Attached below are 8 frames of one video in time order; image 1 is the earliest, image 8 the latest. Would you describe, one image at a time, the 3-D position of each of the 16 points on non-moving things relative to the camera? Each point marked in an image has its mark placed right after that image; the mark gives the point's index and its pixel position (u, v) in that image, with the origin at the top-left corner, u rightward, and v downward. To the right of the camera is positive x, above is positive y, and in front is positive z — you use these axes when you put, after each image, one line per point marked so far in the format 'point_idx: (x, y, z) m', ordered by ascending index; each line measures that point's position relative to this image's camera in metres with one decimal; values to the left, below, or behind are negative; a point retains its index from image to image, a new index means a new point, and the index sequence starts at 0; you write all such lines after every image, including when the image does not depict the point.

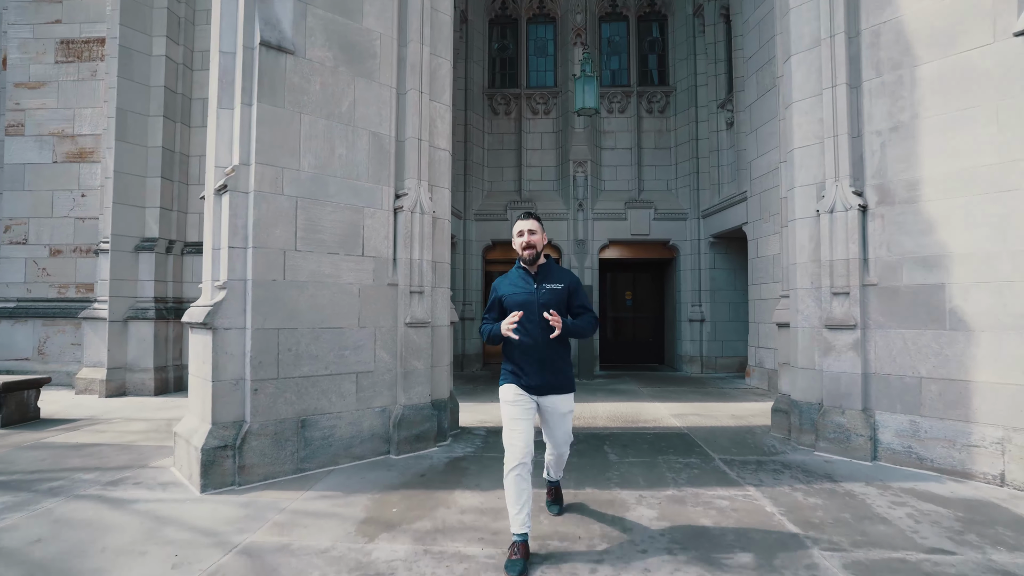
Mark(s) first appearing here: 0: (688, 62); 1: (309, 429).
0: (+3.6, +4.7, +11.4) m
1: (-1.6, -1.1, +4.5) m
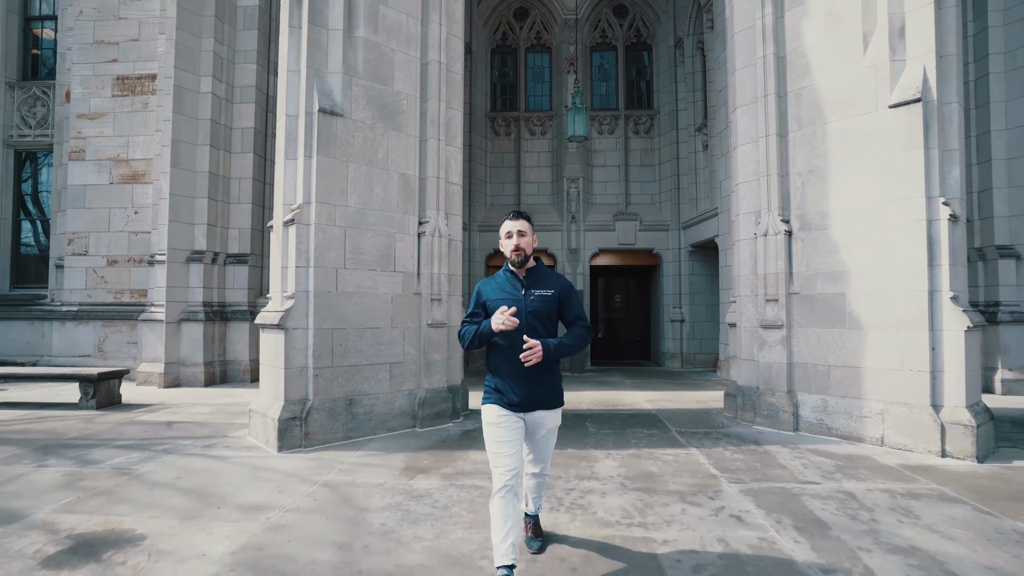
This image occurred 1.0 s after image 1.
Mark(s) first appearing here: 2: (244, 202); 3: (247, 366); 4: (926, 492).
0: (+3.6, +4.6, +12.7) m
1: (-1.6, -1.2, +5.8) m
2: (-4.9, +1.6, +10.3) m
3: (-4.7, -1.4, +9.9) m
4: (+3.0, -1.5, +4.0) m
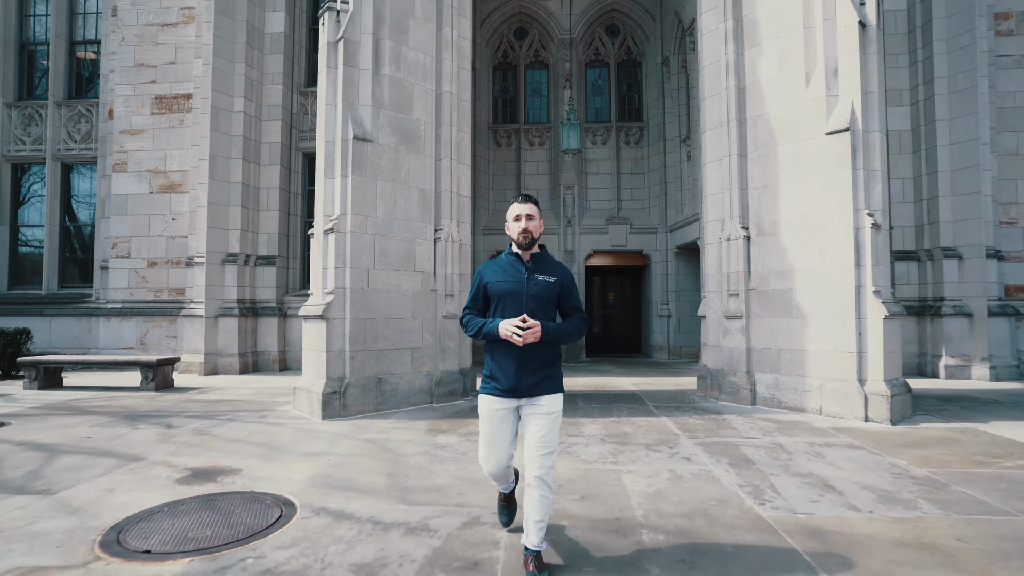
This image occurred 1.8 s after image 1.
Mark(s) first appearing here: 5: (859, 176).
0: (+3.7, +4.6, +13.9) m
1: (-1.6, -1.2, +7.0) m
2: (-4.9, +1.6, +11.4) m
3: (-4.7, -1.4, +11.1) m
4: (+3.1, -1.4, +5.1) m
5: (+3.9, +1.2, +6.3) m
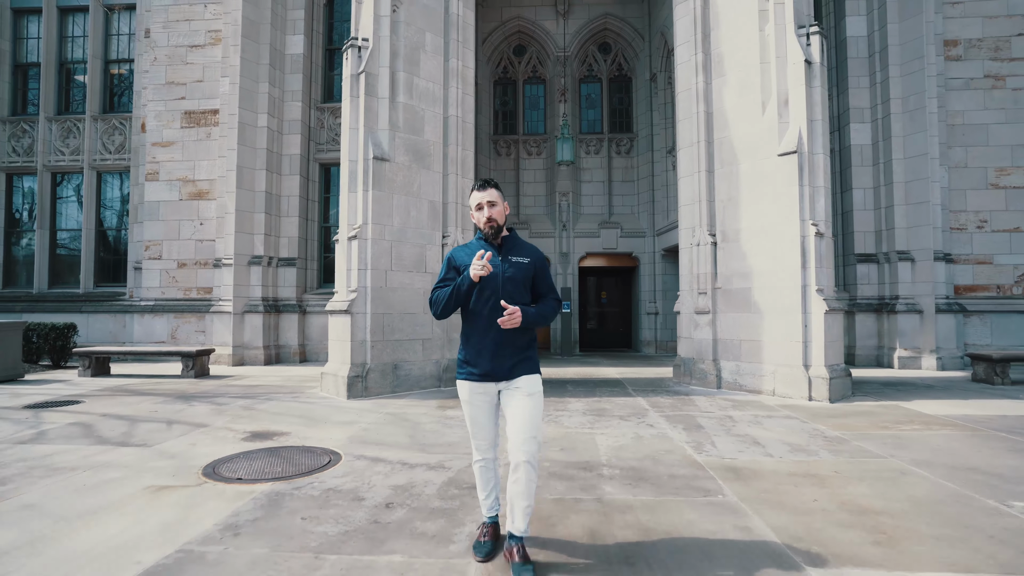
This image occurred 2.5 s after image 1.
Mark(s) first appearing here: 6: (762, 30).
0: (+3.6, +4.7, +15.0) m
1: (-1.6, -1.2, +8.1) m
2: (-4.9, +1.6, +12.5) m
3: (-4.7, -1.3, +12.2) m
4: (+3.0, -1.4, +6.2) m
5: (+3.9, +1.3, +7.4) m
6: (+3.6, +3.6, +7.9) m
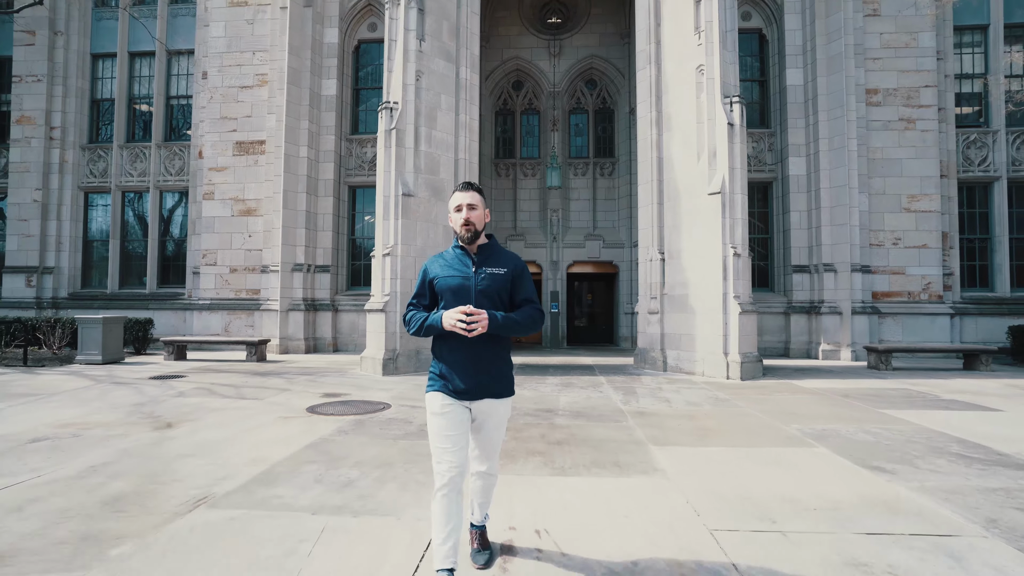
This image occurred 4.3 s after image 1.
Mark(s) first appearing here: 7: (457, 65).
0: (+3.6, +4.6, +17.4) m
1: (-1.7, -1.2, +10.6) m
2: (-5.0, +1.6, +15.0) m
3: (-4.8, -1.4, +14.7) m
4: (+2.9, -1.6, +8.7) m
5: (+3.8, +1.1, +9.8) m
6: (+3.5, +3.5, +10.3) m
7: (-1.1, +4.6, +11.5) m
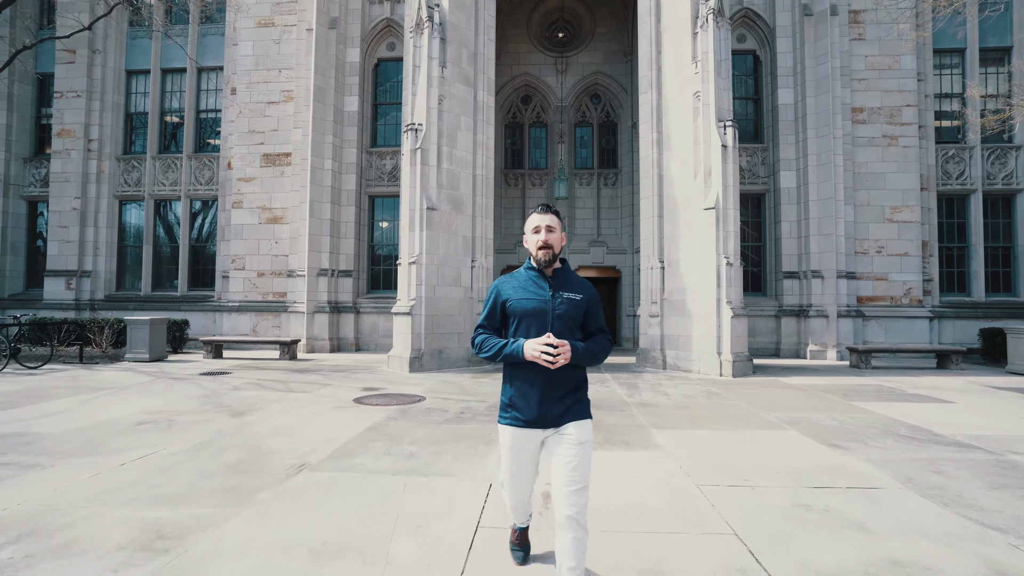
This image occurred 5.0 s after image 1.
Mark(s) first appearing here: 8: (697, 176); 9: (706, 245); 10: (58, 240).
0: (+3.9, +4.4, +18.5) m
1: (-1.5, -1.3, +11.6) m
2: (-4.7, +1.5, +16.1) m
3: (-4.5, -1.5, +15.7) m
4: (+3.2, -1.7, +9.8) m
5: (+4.1, +1.0, +10.9) m
6: (+3.8, +3.4, +11.4) m
7: (-0.8, +4.5, +12.6) m
8: (+3.8, +2.3, +11.4) m
9: (+3.8, +0.9, +11.0) m
10: (-13.9, +1.4, +17.0) m
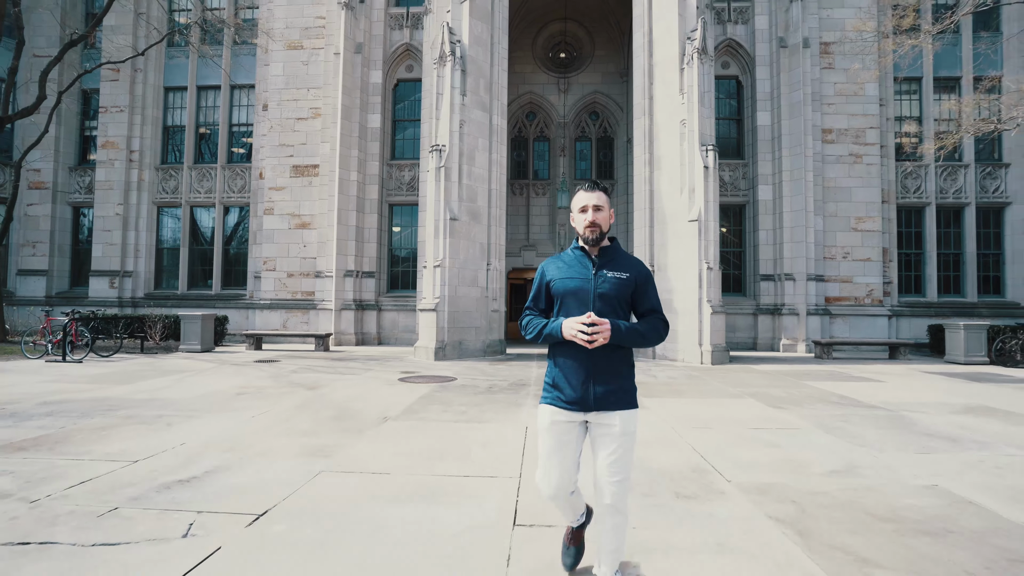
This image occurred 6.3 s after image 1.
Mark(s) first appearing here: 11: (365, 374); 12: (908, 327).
0: (+4.1, +4.4, +20.3) m
1: (-1.2, -1.3, +13.4) m
2: (-4.5, +1.5, +17.8) m
3: (-4.3, -1.5, +17.5) m
4: (+3.4, -1.7, +11.5) m
5: (+4.3, +1.0, +12.7) m
6: (+4.0, +3.4, +13.2) m
7: (-0.6, +4.5, +14.3) m
8: (+4.0, +2.3, +13.2) m
9: (+4.1, +0.8, +12.8) m
10: (-13.7, +1.5, +18.6) m
11: (-2.7, -1.6, +10.4) m
12: (+11.6, -1.1, +16.4) m
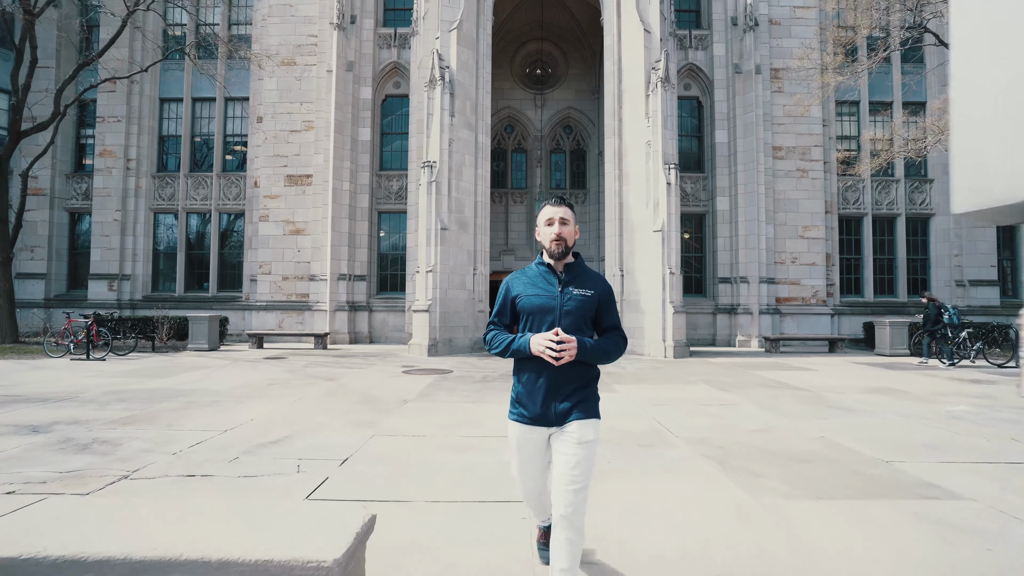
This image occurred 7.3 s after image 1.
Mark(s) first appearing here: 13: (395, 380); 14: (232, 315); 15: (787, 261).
0: (+3.3, +4.4, +21.9) m
1: (-1.6, -1.4, +14.8) m
2: (-5.1, +1.4, +19.0) m
3: (-4.9, -1.6, +18.7) m
4: (+3.1, -1.8, +13.2) m
5: (+4.0, +0.9, +14.3) m
6: (+3.6, +3.3, +14.9) m
7: (-1.0, +4.4, +15.7) m
8: (+3.6, +2.2, +14.8) m
9: (+3.7, +0.8, +14.5) m
10: (-14.3, +1.4, +19.4) m
11: (-3.0, -1.7, +11.7) m
12: (+11.1, -1.2, +18.4) m
13: (-2.1, -1.7, +10.1) m
14: (-9.7, -0.9, +19.4) m
15: (+9.0, +0.9, +18.4) m
